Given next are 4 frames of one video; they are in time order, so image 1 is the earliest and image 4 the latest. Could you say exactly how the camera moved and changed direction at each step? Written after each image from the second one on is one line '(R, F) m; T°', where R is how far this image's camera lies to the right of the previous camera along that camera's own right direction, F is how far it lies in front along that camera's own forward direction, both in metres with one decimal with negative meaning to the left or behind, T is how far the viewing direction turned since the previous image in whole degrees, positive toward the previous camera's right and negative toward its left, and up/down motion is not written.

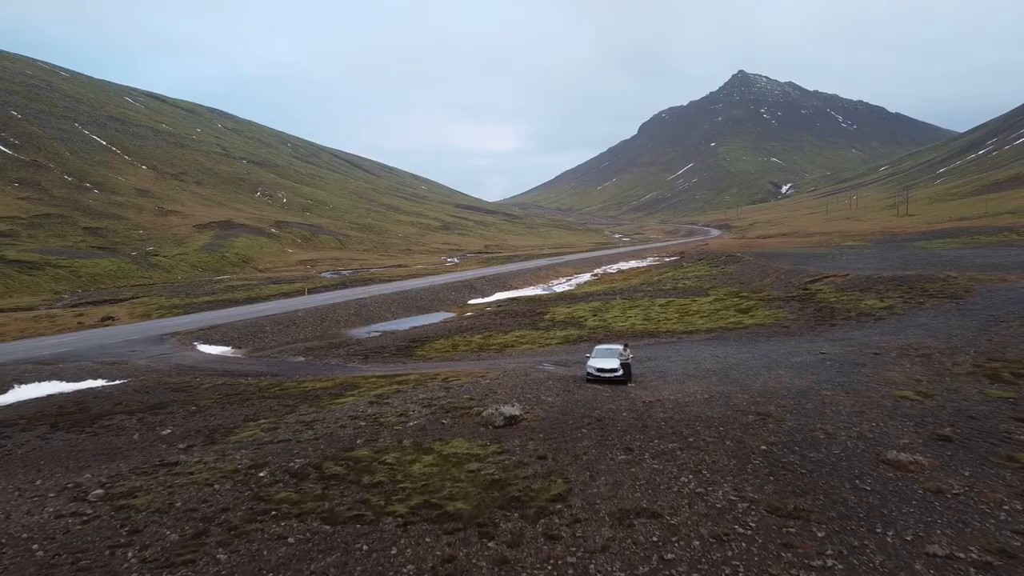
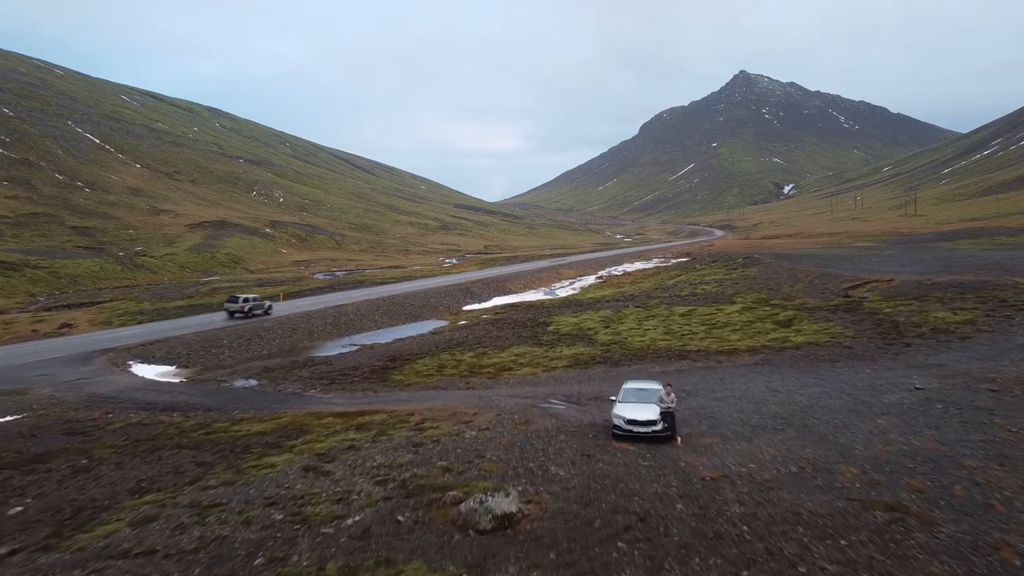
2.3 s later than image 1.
(+0.1, +6.9) m; 0°
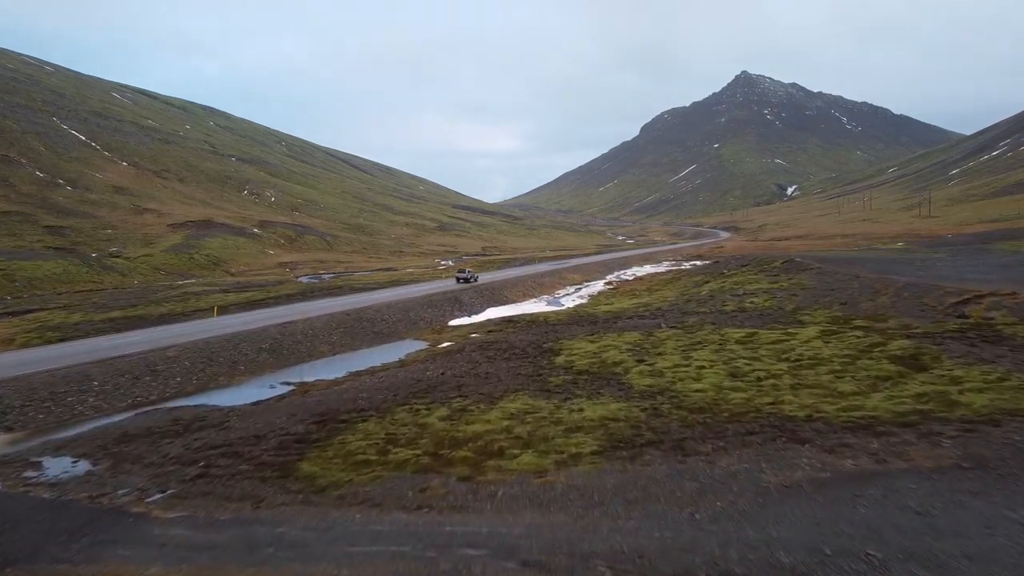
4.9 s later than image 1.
(+0.3, +12.6) m; 0°
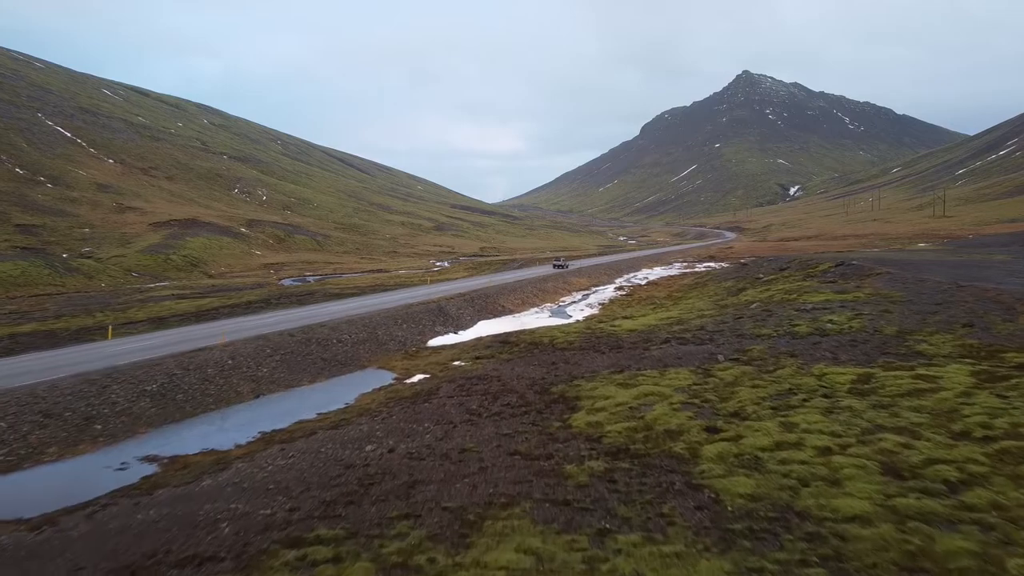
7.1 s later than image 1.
(+0.3, +11.9) m; 0°
